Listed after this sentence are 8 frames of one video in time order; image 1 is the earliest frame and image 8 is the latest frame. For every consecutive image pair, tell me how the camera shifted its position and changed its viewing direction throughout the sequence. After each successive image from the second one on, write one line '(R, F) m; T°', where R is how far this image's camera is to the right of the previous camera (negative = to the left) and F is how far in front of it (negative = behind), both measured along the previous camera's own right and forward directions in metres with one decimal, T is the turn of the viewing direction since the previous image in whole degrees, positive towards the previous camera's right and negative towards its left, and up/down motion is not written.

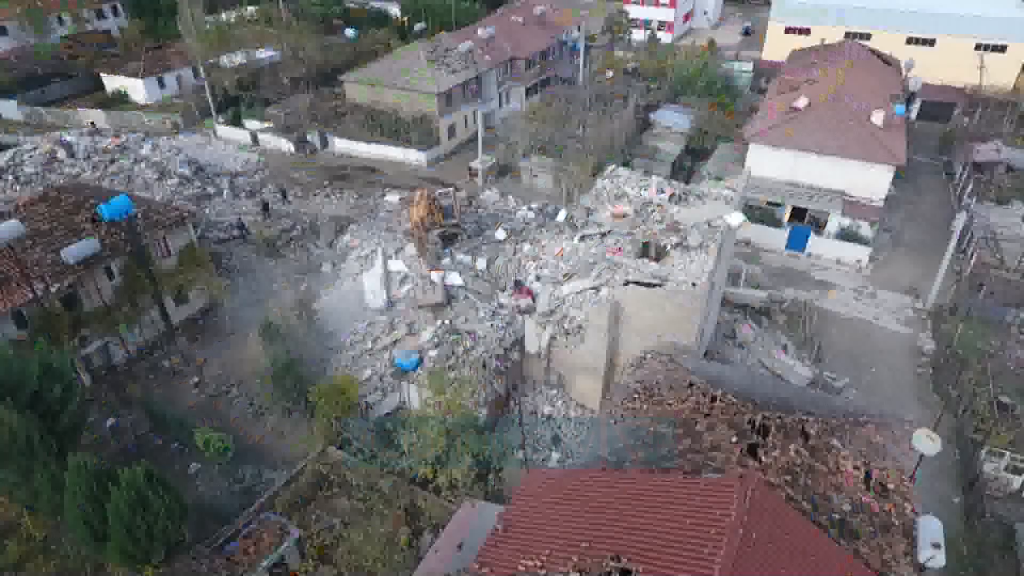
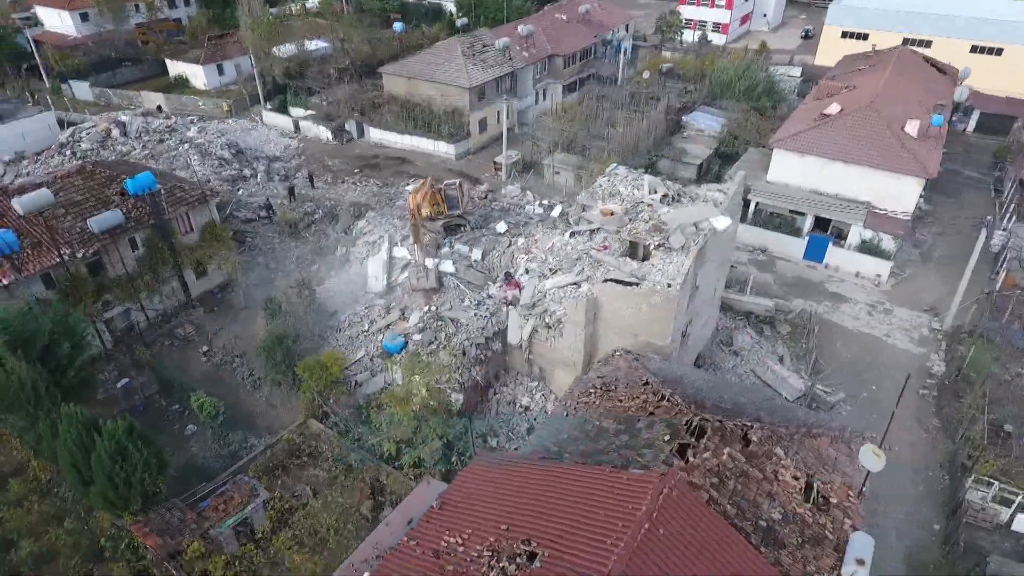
(+2.1, -0.2) m; -5°
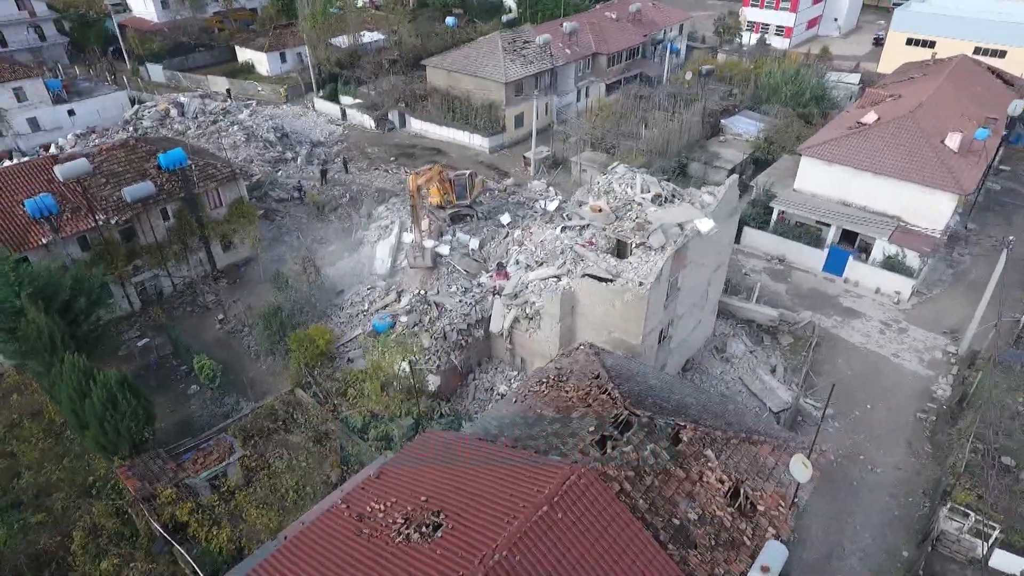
(+2.3, -0.2) m; -6°
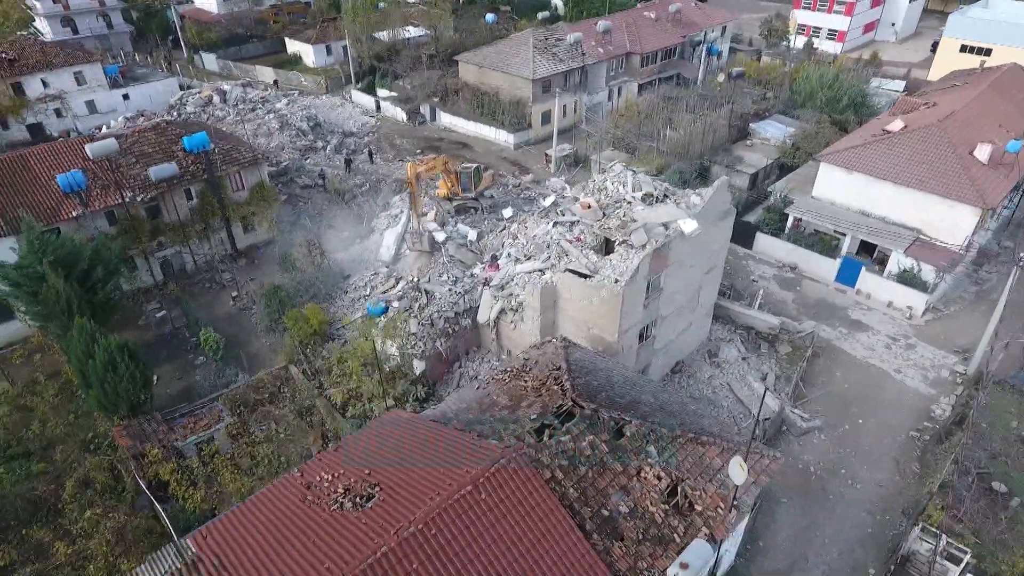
(+1.8, -0.2) m; -5°
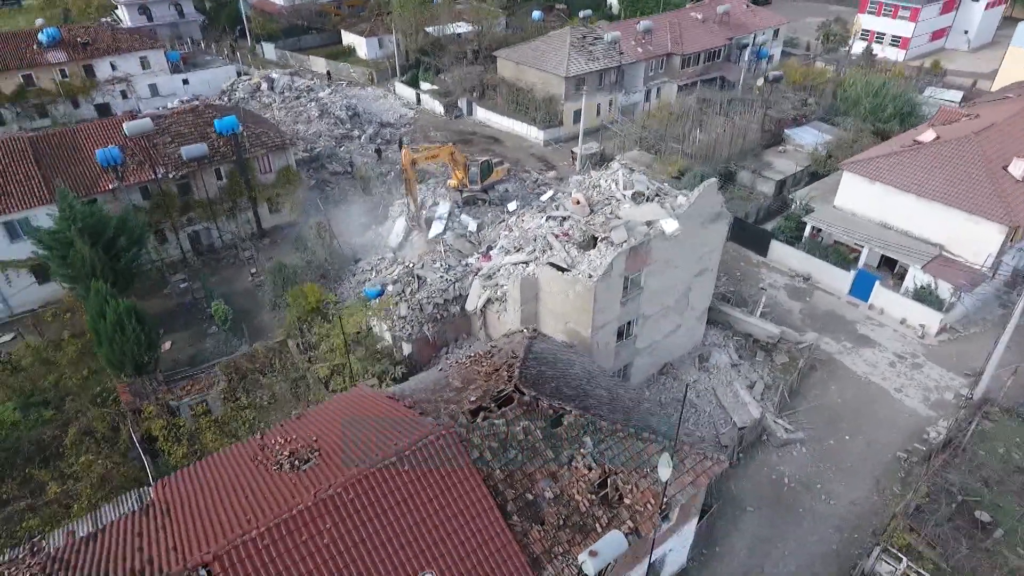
(+2.1, -0.2) m; -5°
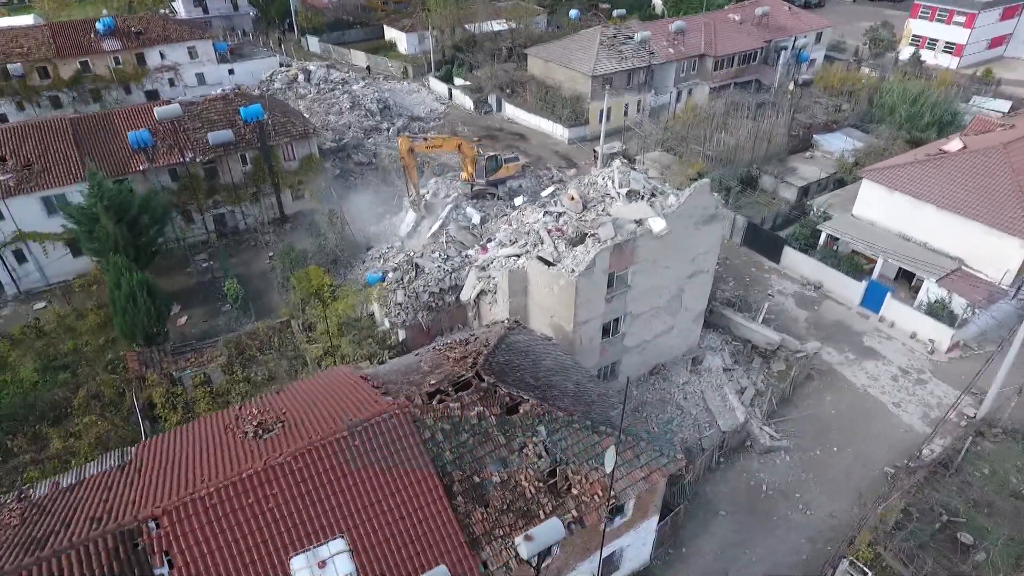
(+1.6, -0.2) m; -4°
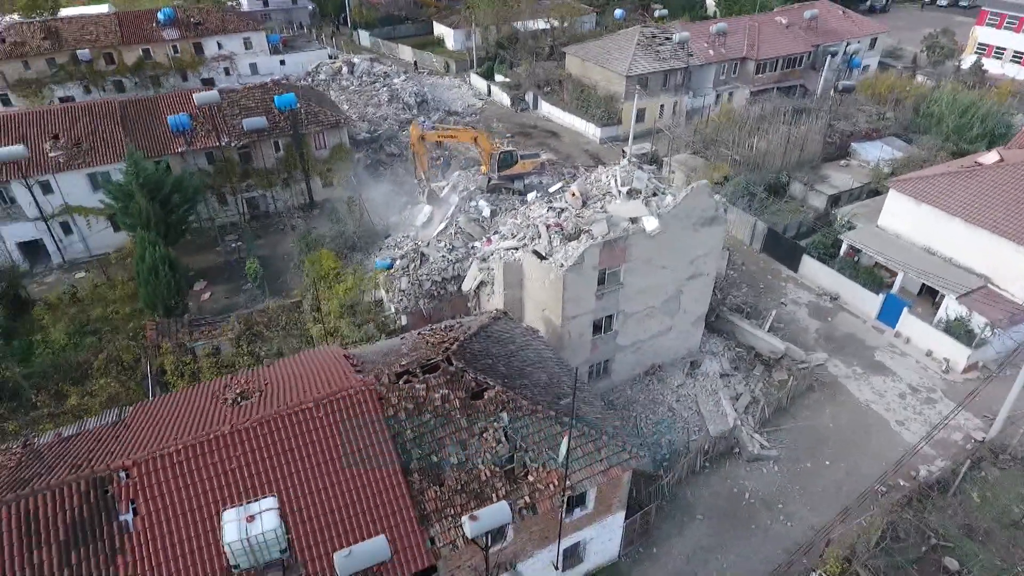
(+1.6, -0.2) m; -5°
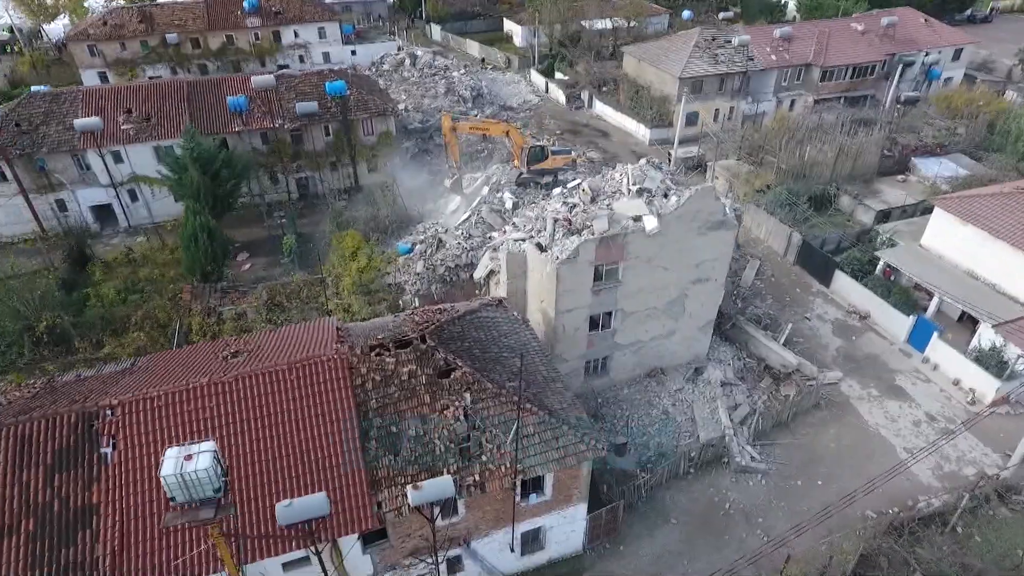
(+2.0, -0.2) m; -6°
